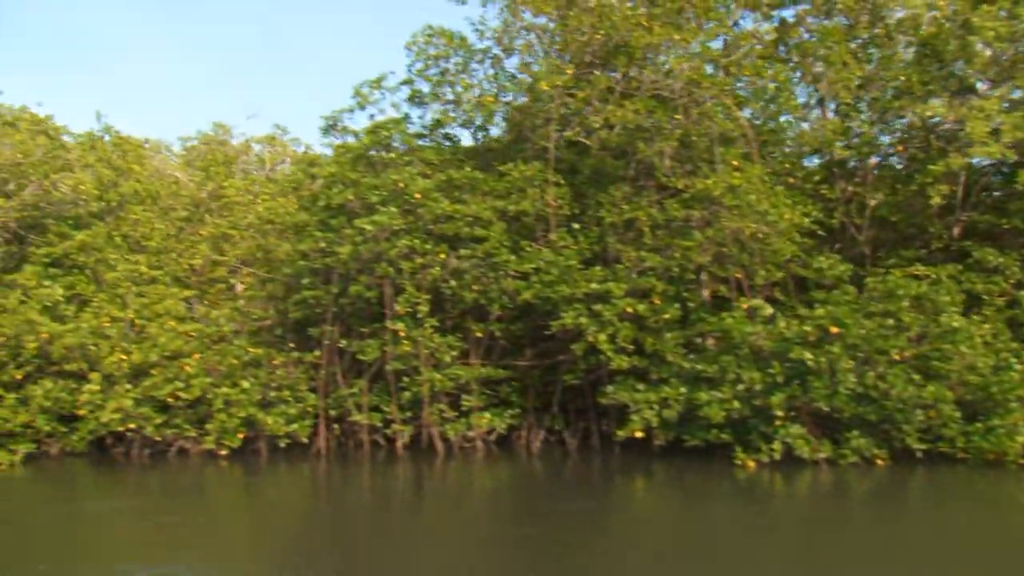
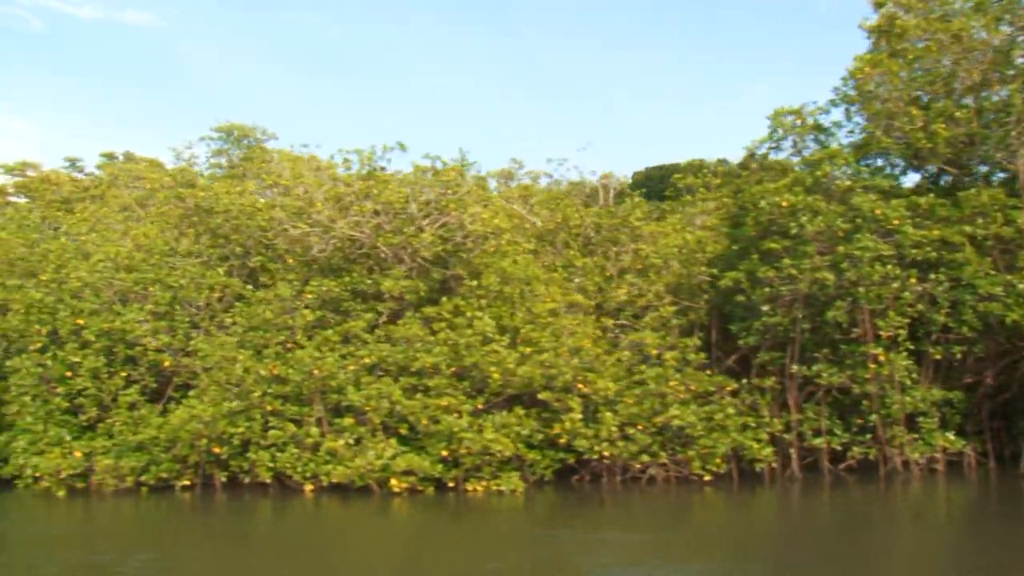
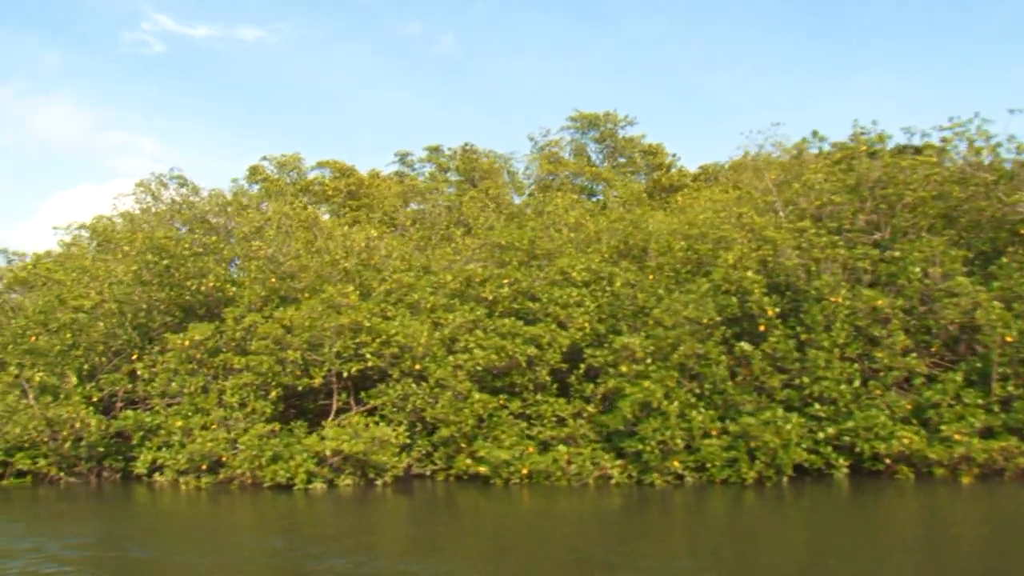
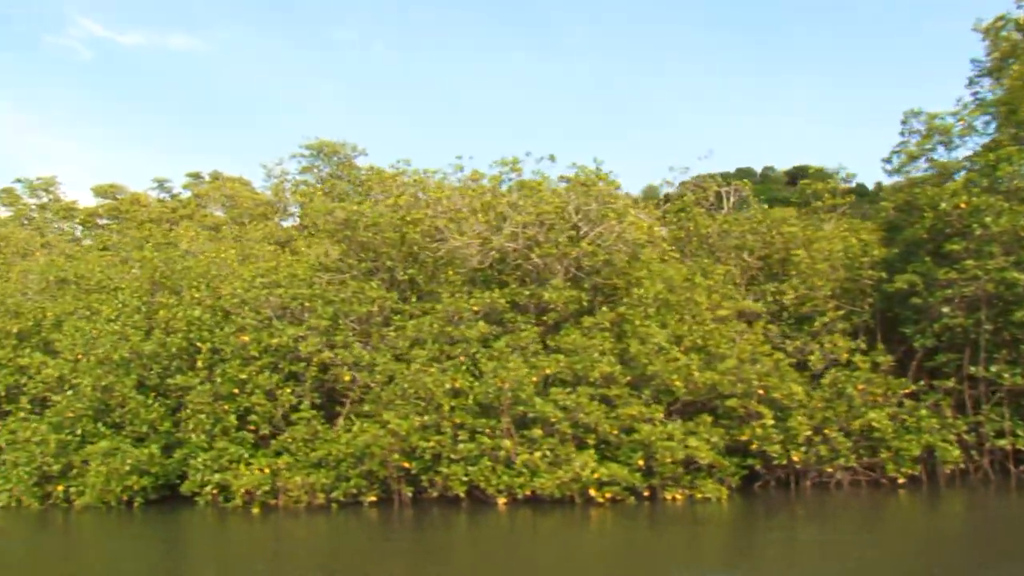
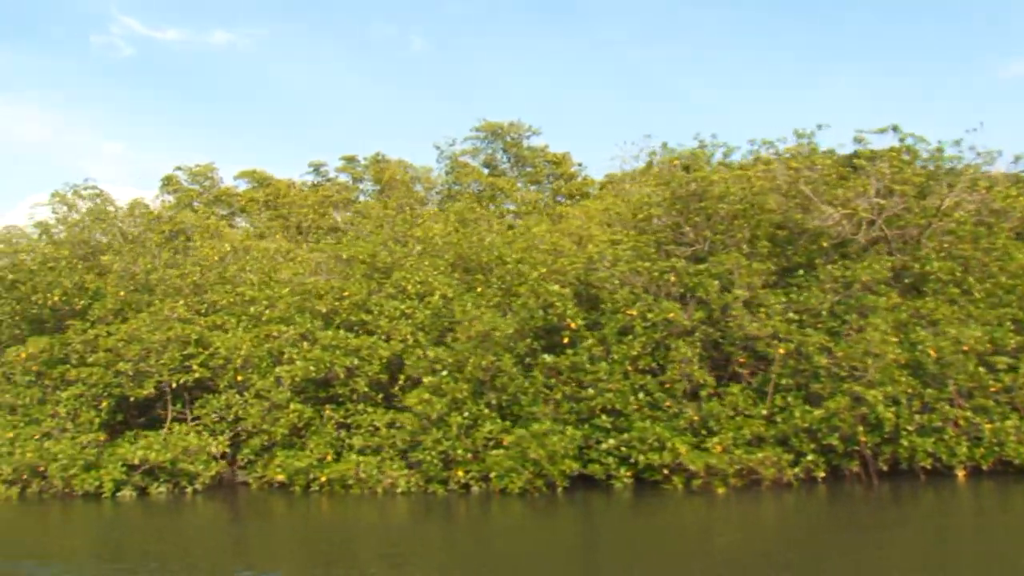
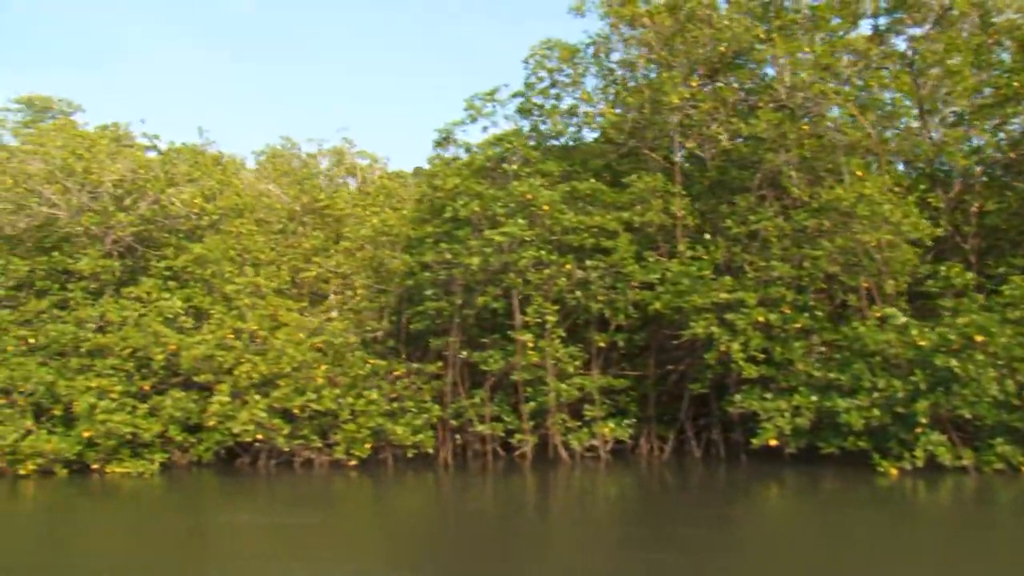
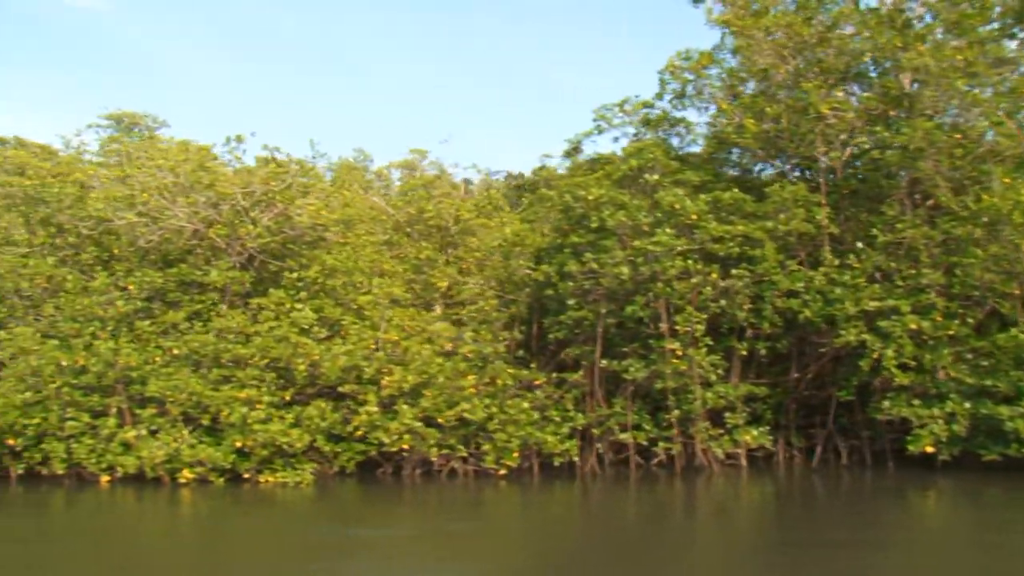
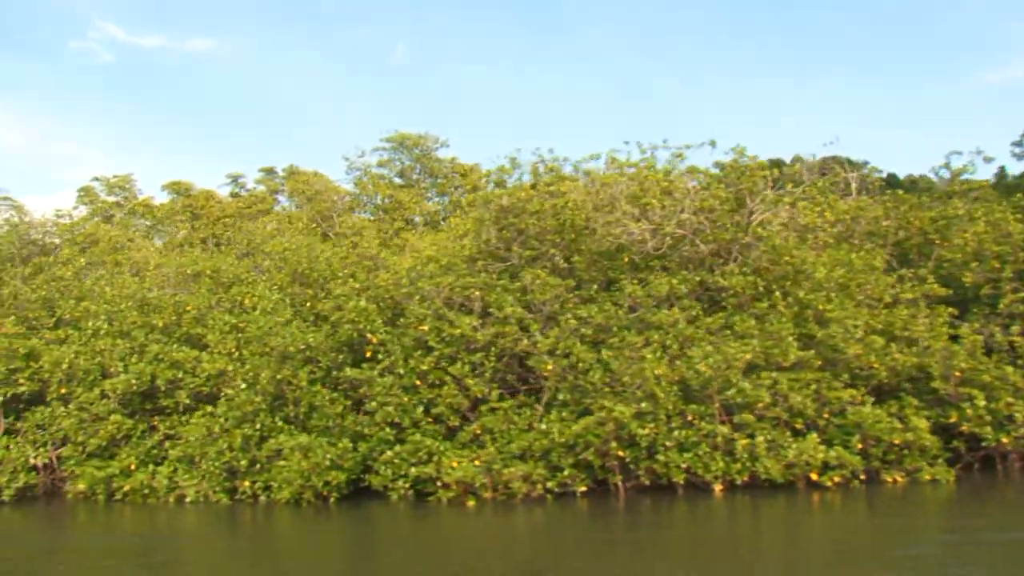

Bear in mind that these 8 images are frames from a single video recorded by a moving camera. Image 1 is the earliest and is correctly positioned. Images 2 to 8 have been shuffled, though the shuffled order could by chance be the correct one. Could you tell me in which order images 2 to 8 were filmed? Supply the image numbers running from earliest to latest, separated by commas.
6, 7, 2, 4, 8, 5, 3
